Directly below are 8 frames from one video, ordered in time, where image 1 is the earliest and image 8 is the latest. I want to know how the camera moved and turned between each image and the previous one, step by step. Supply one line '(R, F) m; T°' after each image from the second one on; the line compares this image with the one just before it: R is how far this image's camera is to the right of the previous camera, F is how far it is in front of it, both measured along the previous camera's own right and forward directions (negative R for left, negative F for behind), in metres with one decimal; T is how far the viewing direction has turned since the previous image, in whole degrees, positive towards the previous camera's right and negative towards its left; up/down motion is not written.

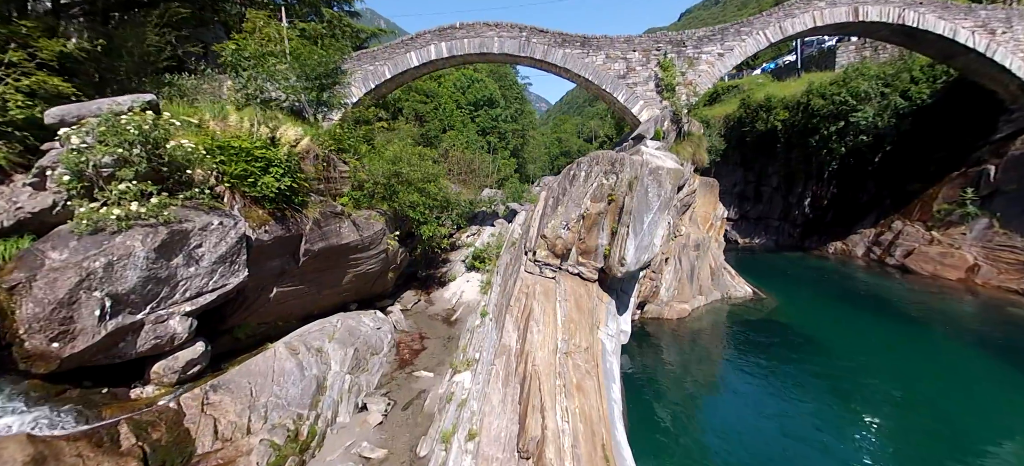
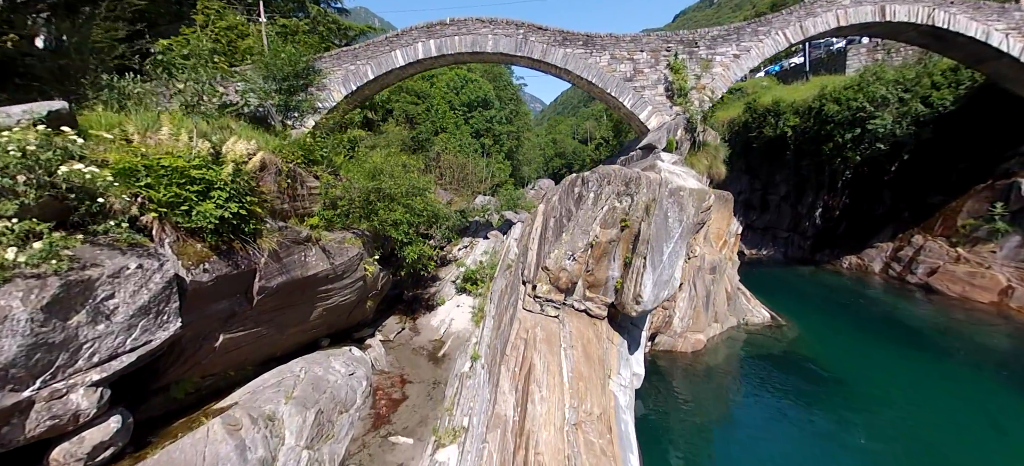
(0.0, +1.0) m; +1°
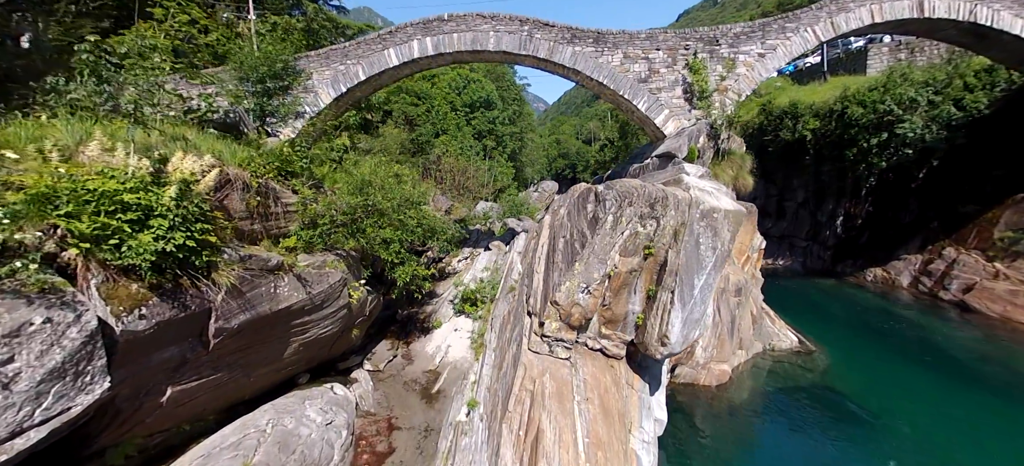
(0.0, +0.8) m; 0°
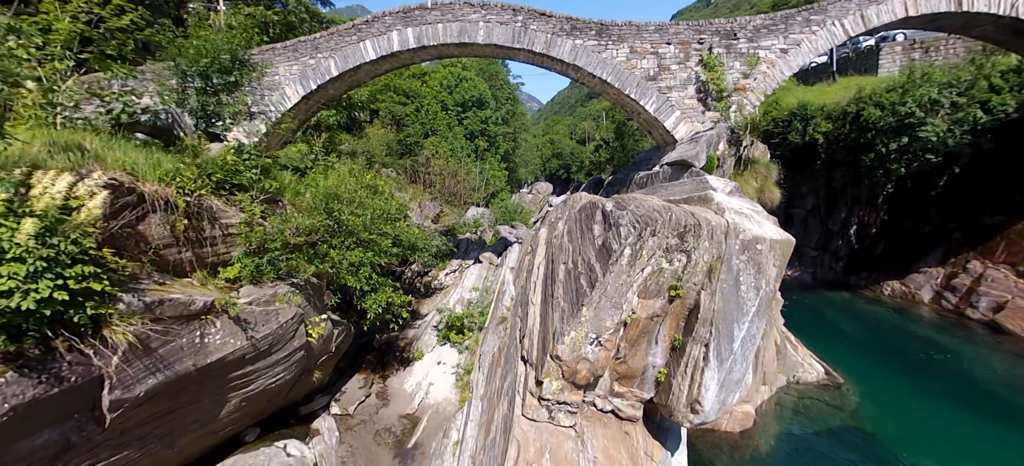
(0.0, +1.0) m; +1°
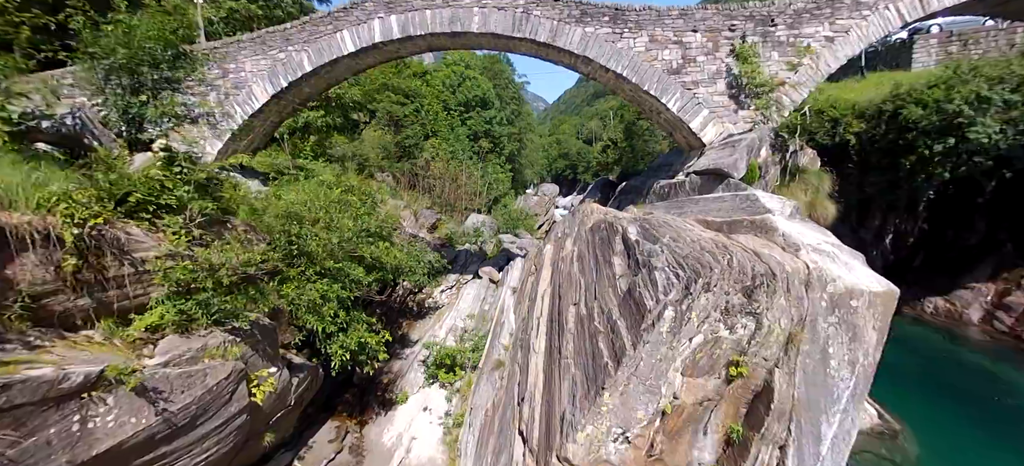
(+0.1, +1.1) m; -1°
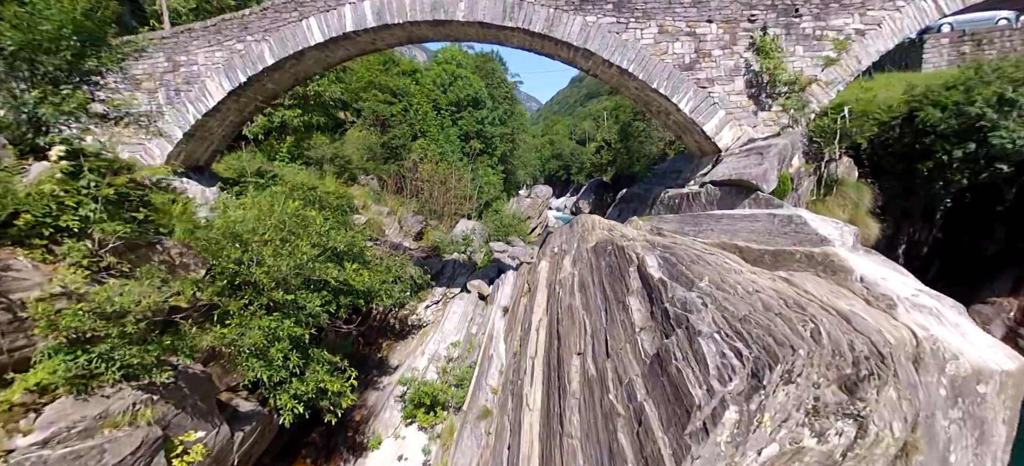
(0.0, +0.8) m; +1°
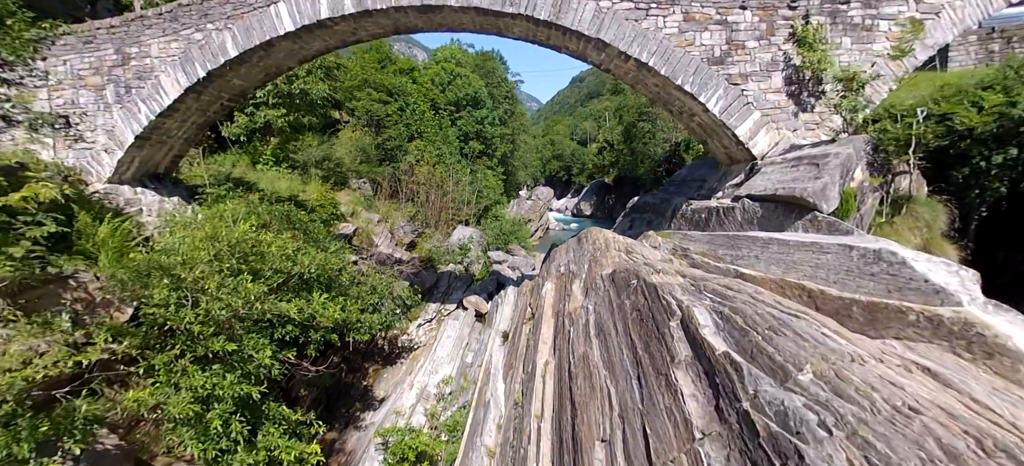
(0.0, +0.8) m; 0°
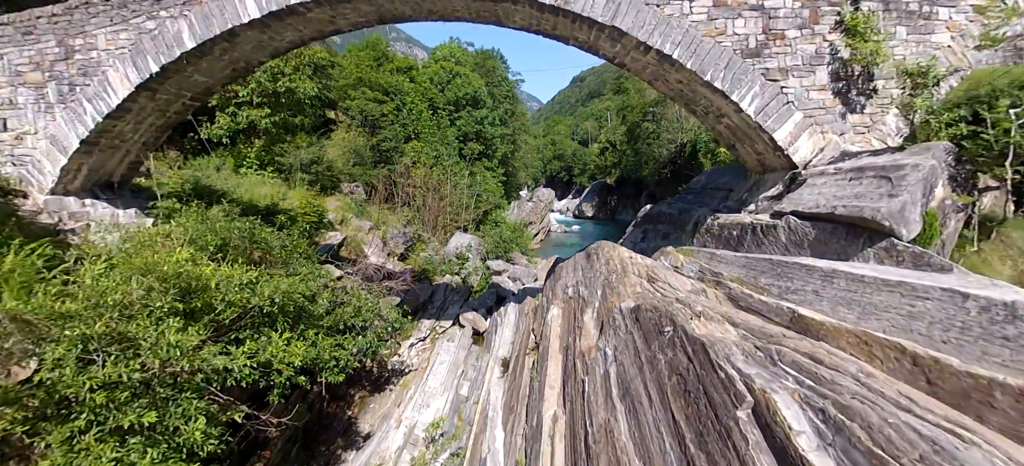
(0.0, +0.7) m; 0°
